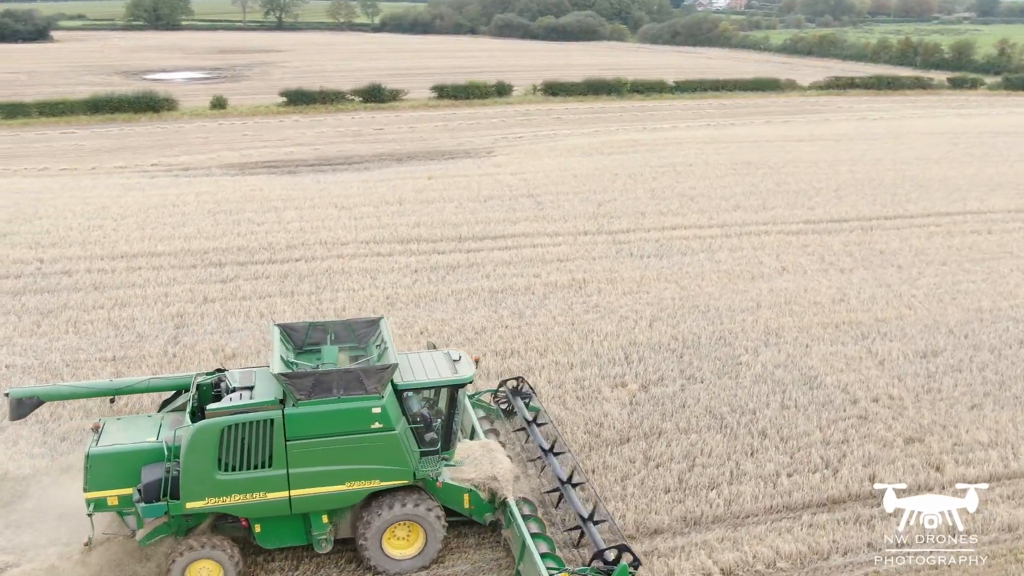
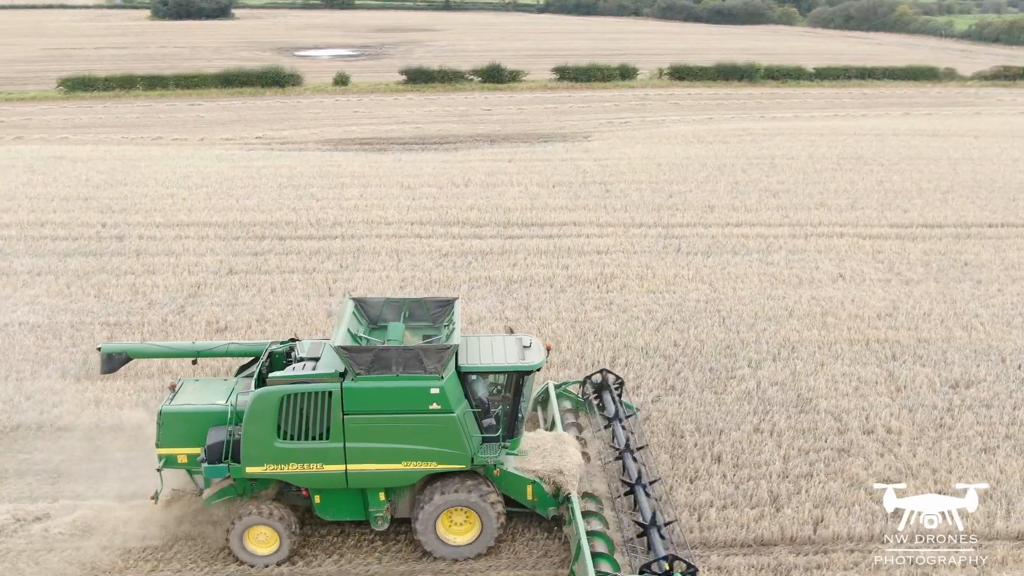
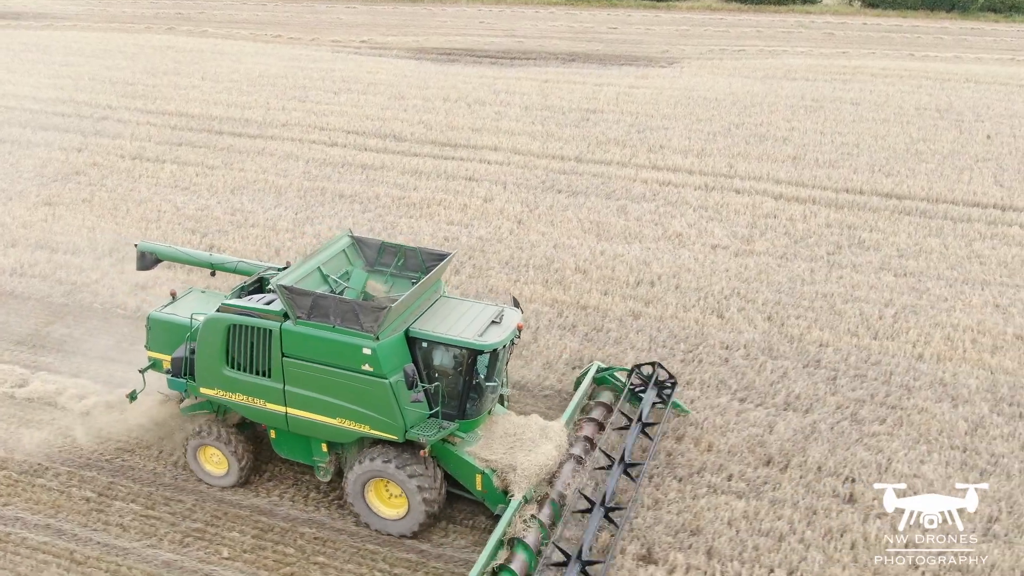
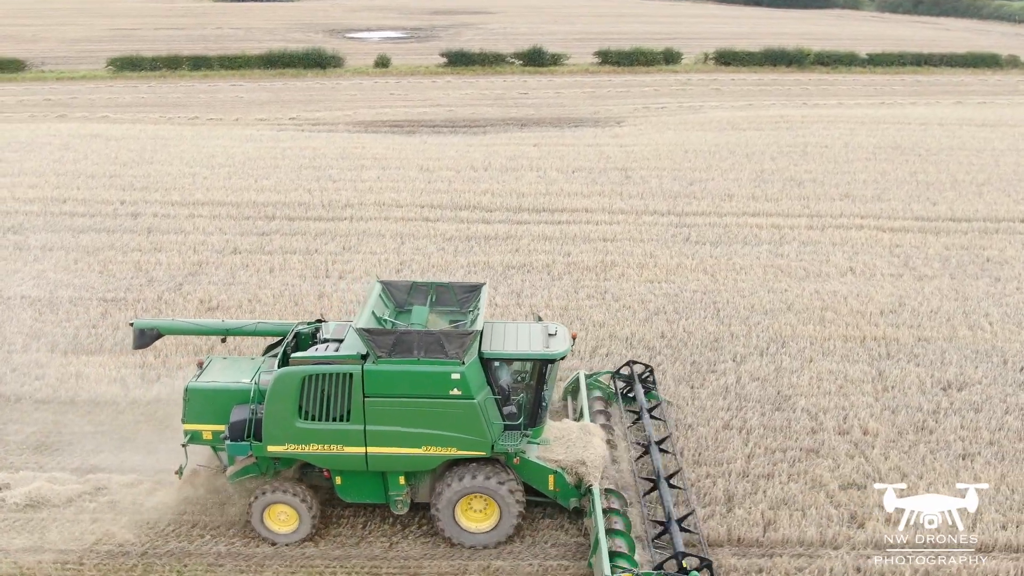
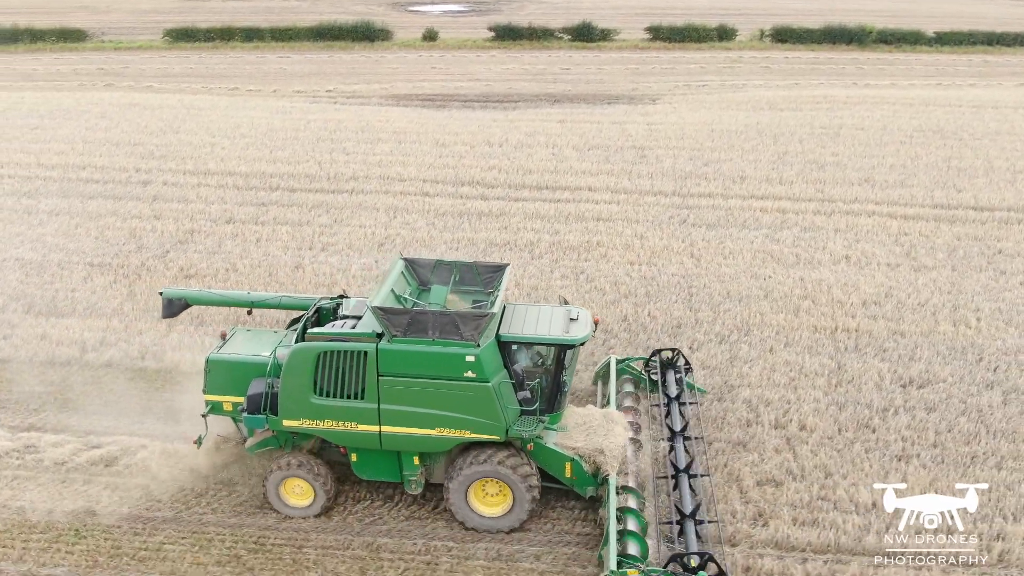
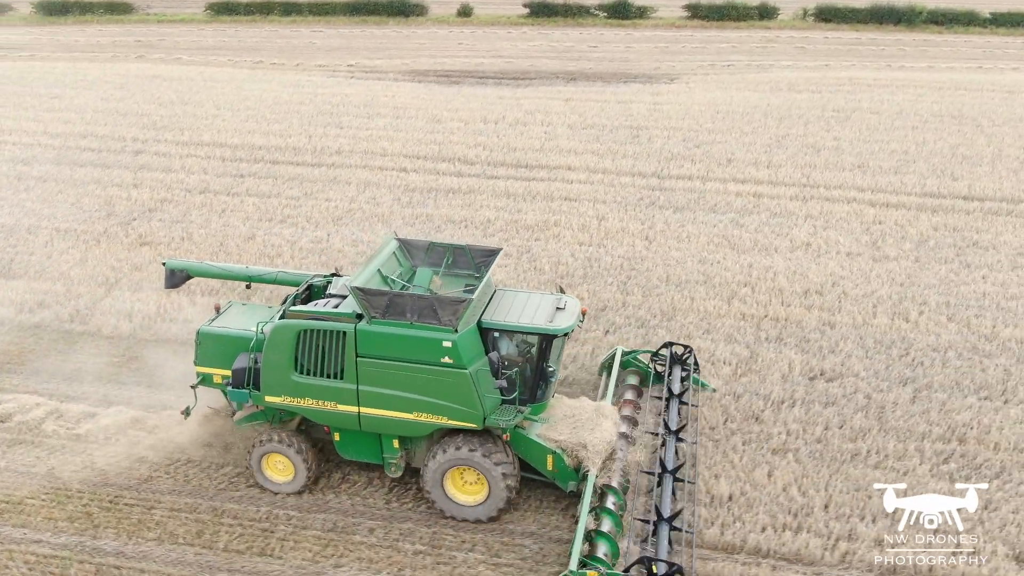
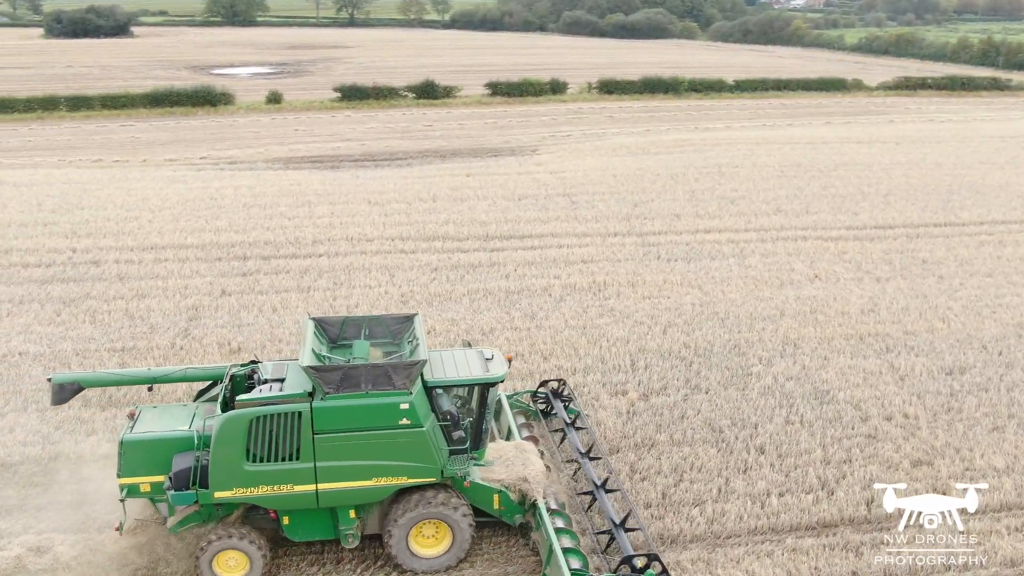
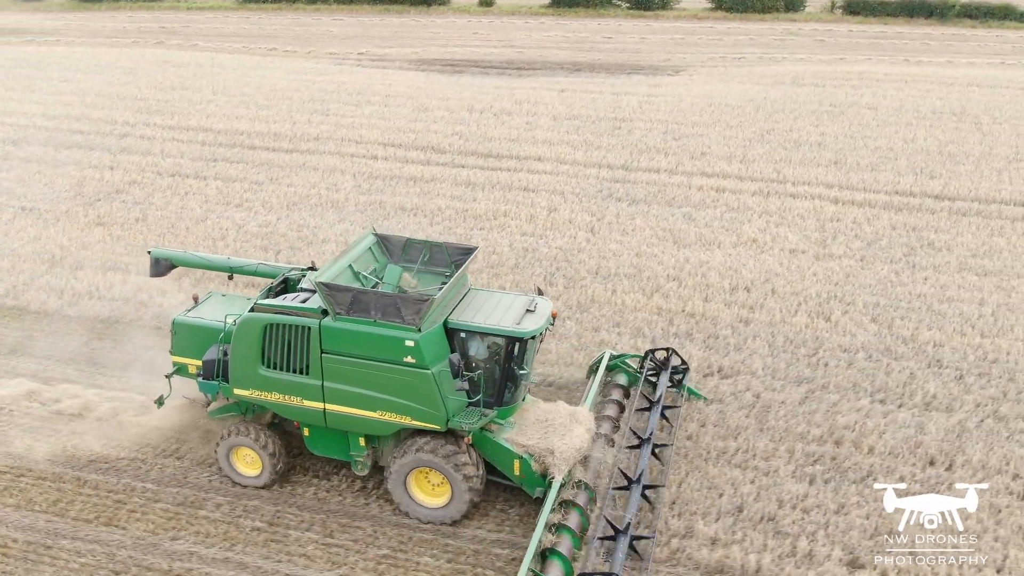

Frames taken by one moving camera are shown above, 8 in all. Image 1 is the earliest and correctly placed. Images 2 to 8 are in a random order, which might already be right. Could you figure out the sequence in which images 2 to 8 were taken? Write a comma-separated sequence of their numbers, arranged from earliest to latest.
7, 2, 4, 5, 6, 8, 3
